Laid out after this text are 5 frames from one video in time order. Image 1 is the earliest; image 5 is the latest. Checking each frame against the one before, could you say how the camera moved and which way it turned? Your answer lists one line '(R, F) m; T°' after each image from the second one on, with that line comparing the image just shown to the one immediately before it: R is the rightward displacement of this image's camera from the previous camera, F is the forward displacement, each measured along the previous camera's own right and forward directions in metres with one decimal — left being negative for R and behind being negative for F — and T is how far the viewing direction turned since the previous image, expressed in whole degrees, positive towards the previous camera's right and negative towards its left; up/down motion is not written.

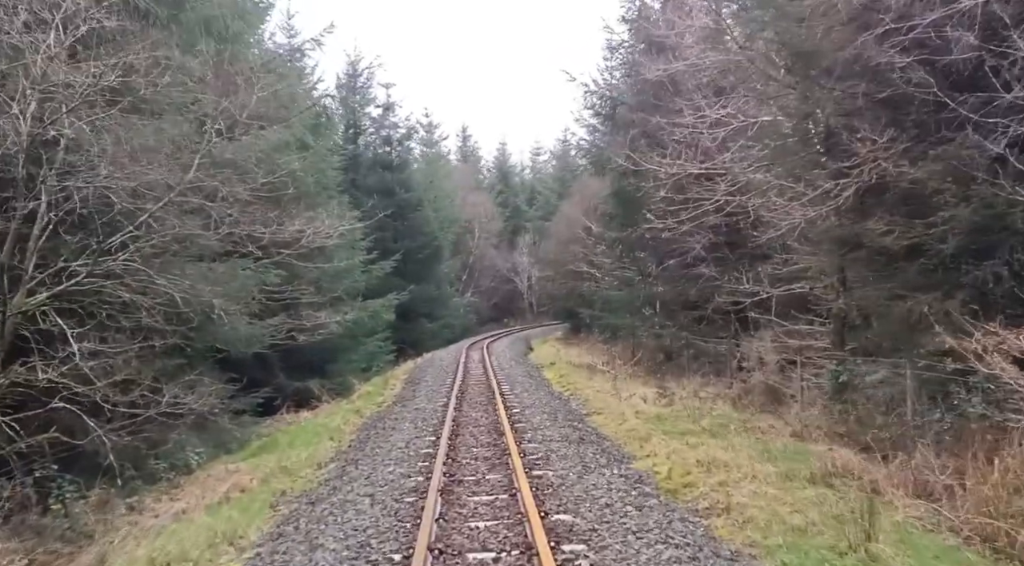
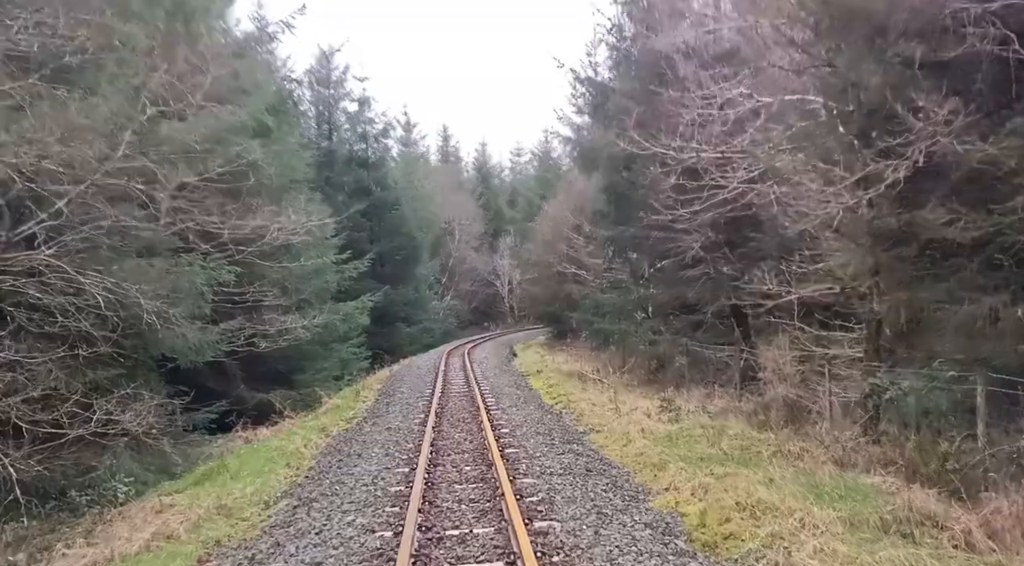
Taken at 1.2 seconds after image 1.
(-0.1, +2.0) m; +1°
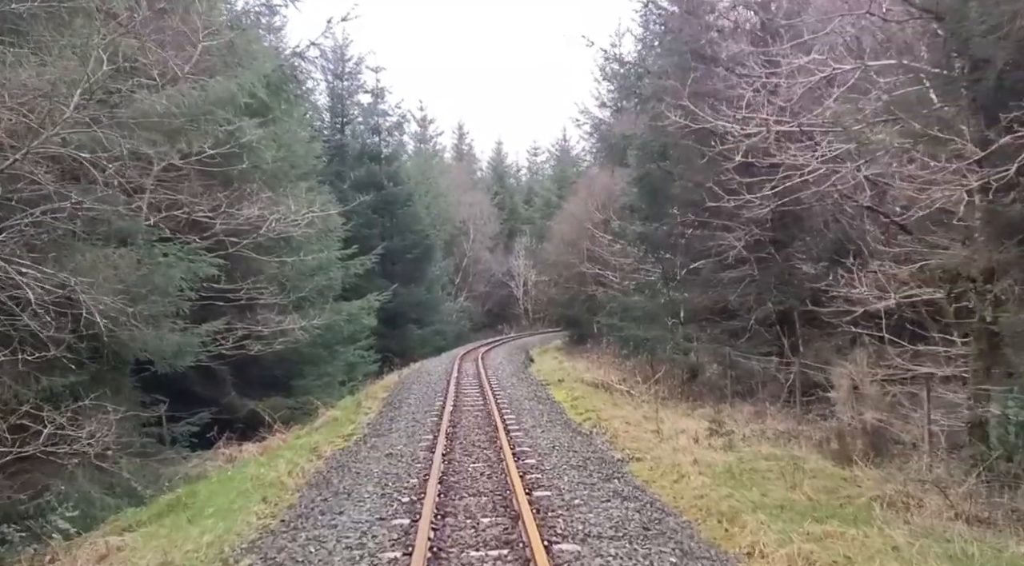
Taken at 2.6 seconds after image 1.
(-0.2, +2.3) m; -1°
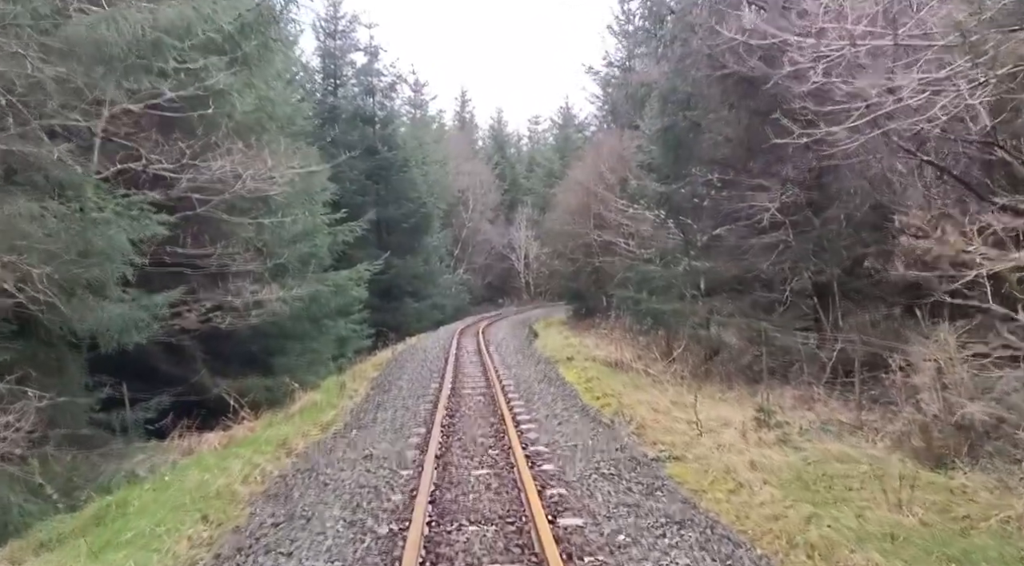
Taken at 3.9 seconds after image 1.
(-0.1, +2.3) m; 0°
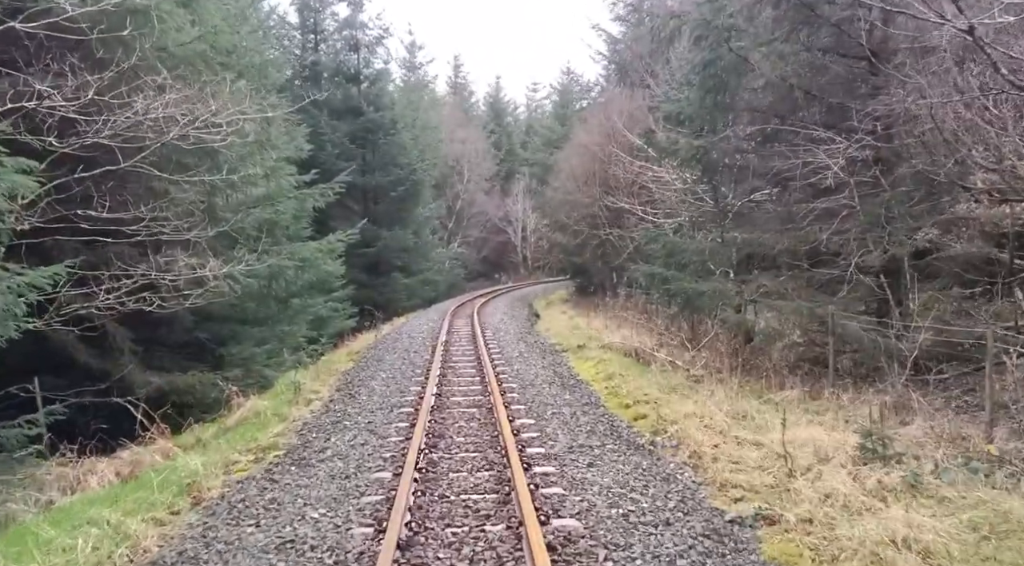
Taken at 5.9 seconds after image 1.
(-0.1, +3.5) m; 0°
